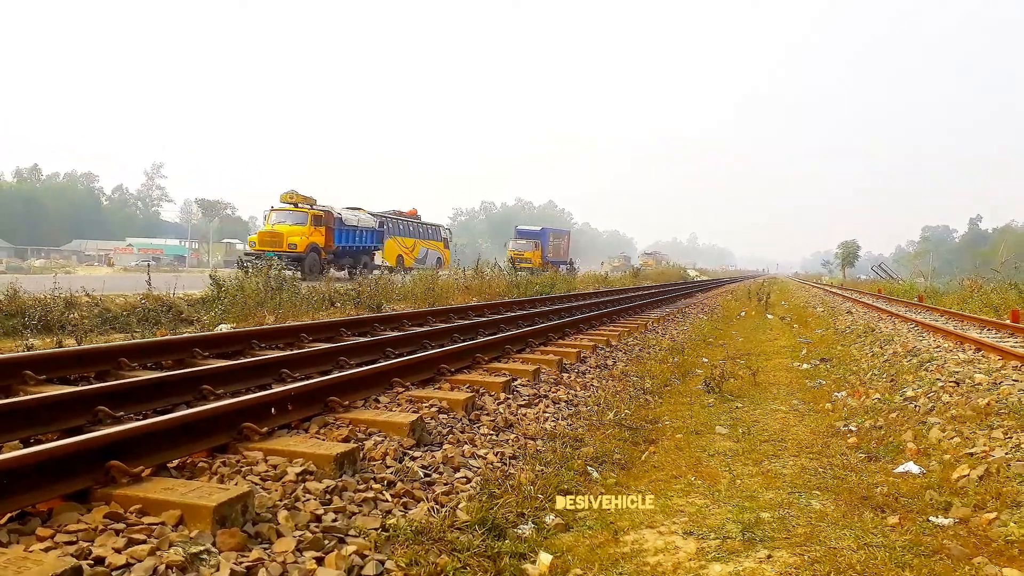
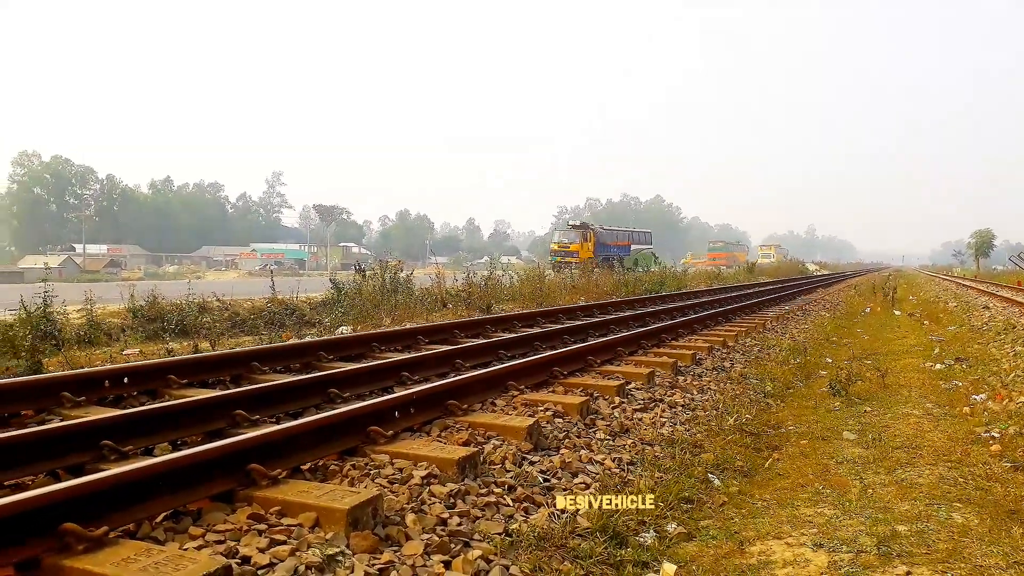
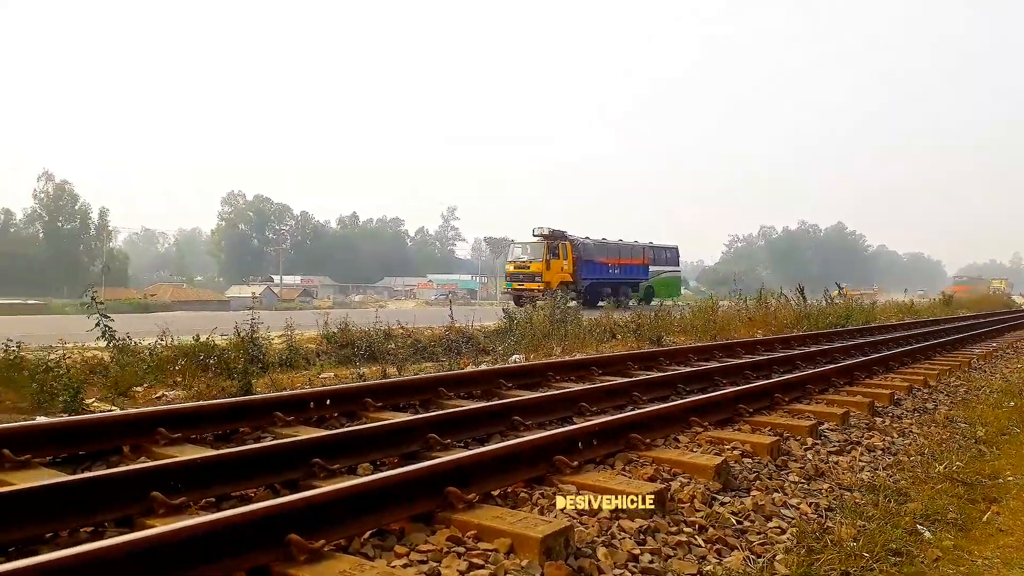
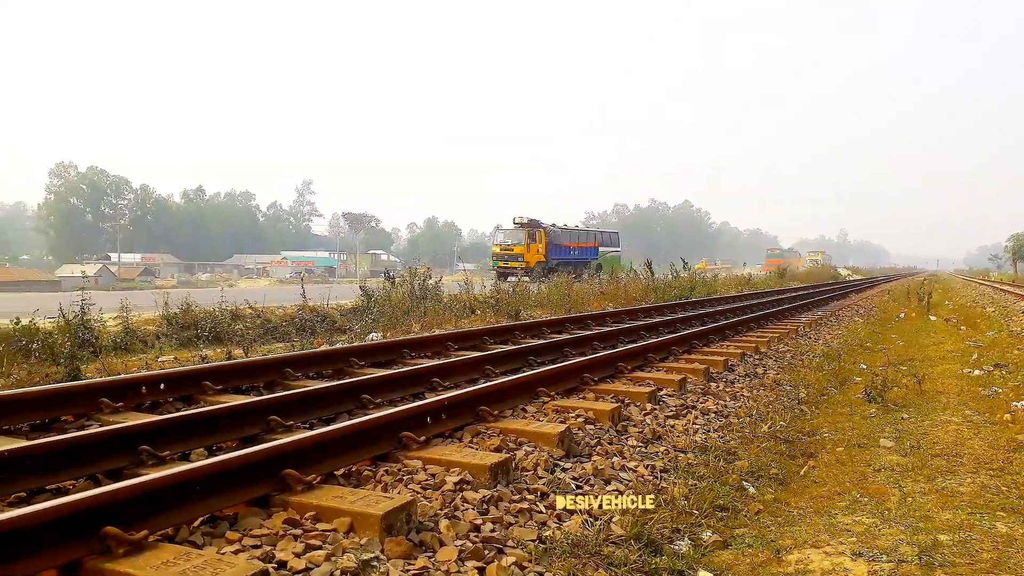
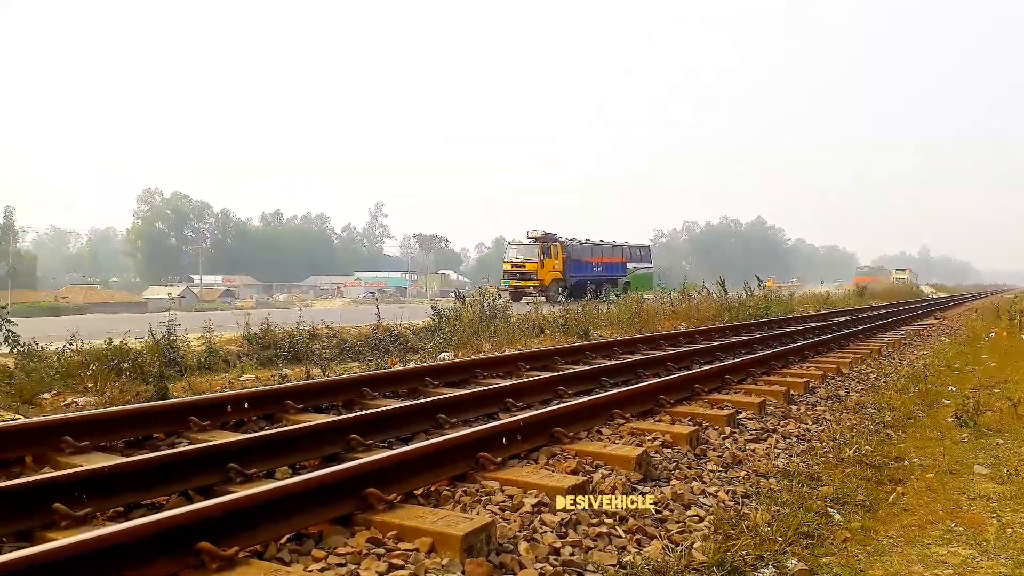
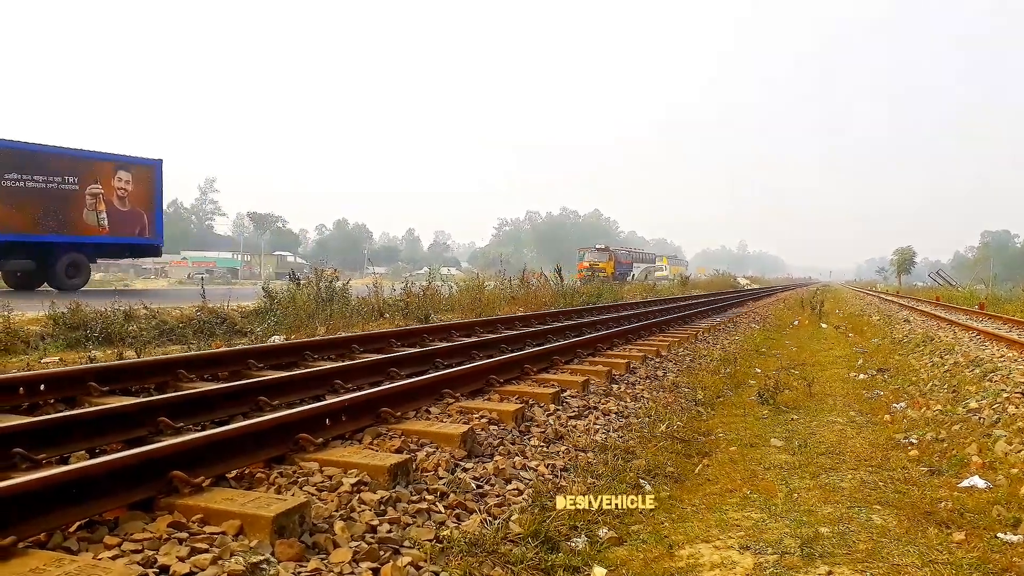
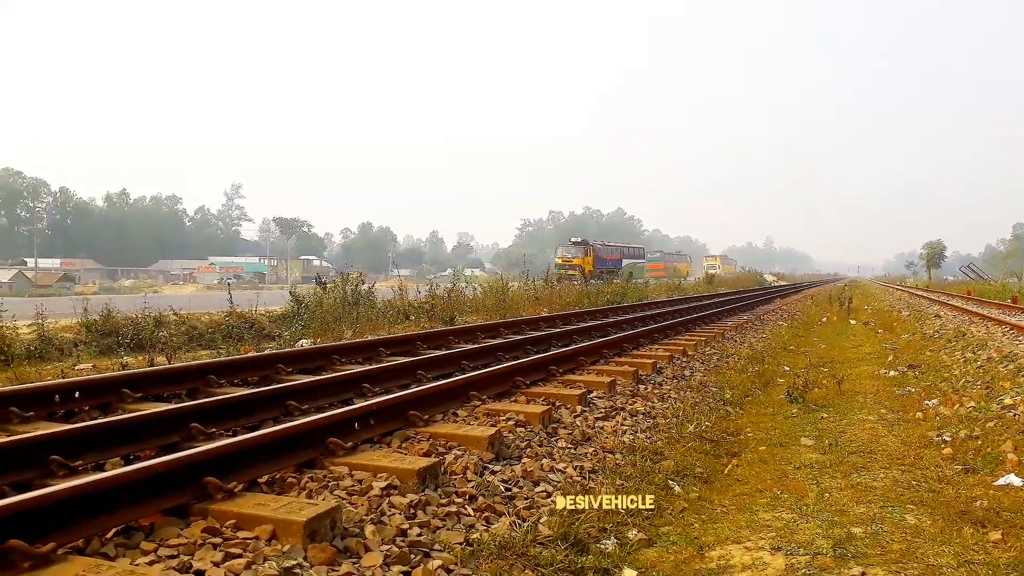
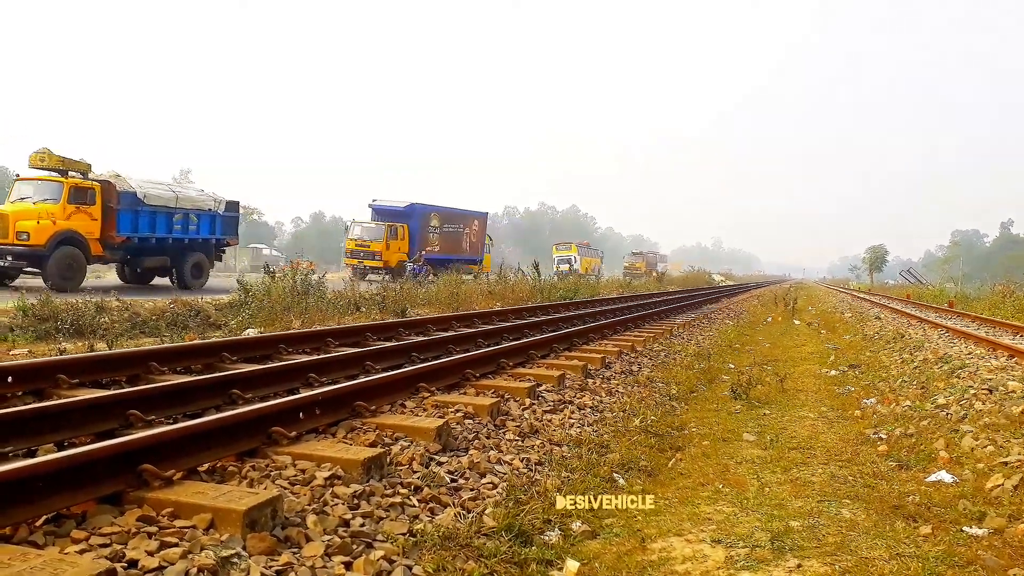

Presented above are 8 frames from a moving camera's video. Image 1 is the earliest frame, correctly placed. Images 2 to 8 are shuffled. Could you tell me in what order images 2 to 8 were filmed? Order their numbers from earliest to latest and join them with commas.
8, 6, 7, 2, 4, 5, 3
